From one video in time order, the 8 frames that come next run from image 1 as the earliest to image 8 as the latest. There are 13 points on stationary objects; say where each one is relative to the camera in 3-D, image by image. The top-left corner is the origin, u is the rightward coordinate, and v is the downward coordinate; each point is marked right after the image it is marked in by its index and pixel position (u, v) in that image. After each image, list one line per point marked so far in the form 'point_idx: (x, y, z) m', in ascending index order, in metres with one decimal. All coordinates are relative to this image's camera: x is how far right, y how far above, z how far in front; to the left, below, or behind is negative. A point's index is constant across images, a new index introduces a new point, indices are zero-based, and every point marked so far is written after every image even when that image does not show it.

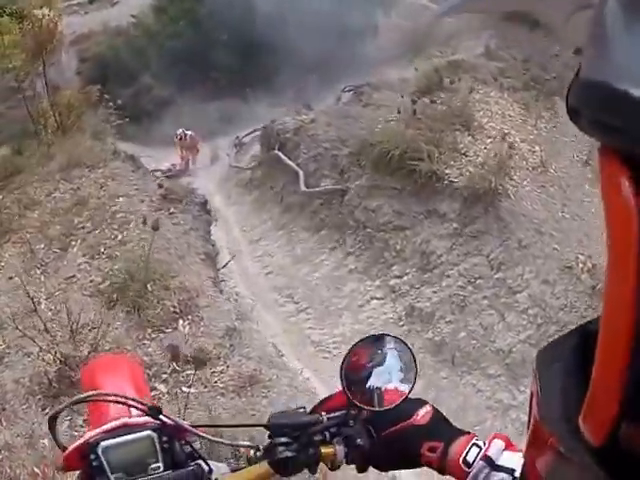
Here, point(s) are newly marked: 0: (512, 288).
0: (+1.9, -0.5, +8.5) m
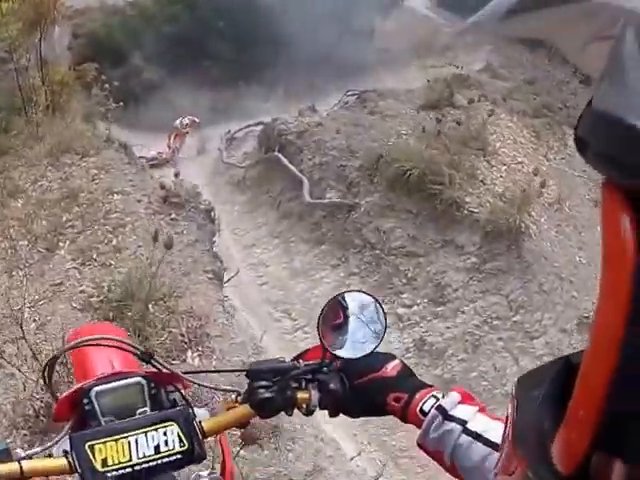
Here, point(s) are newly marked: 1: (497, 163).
0: (+1.9, -0.8, +8.0) m
1: (+2.2, +1.0, +11.0) m
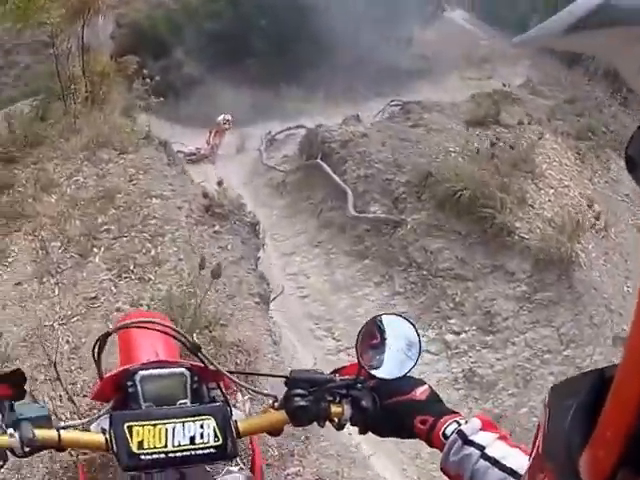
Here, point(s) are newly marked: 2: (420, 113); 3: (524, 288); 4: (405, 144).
0: (+2.2, -1.1, +7.5) m
1: (+2.7, +0.6, +10.6) m
2: (+1.5, +1.8, +12.8) m
3: (+1.9, -0.5, +8.2) m
4: (+1.1, +1.2, +11.0) m
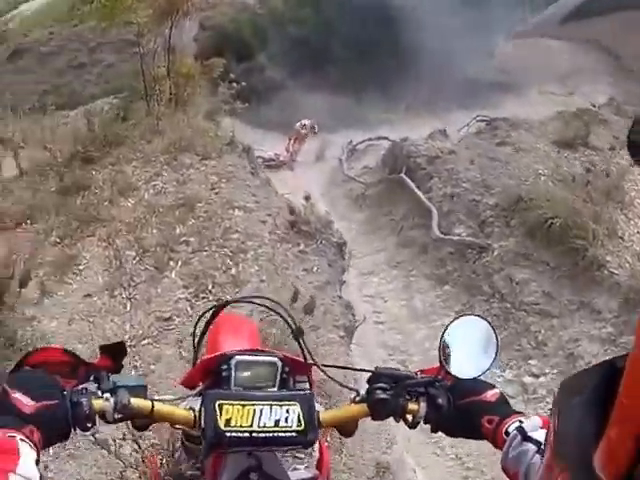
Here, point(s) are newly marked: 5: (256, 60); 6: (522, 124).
0: (+2.8, -1.5, +7.0) m
1: (+3.6, +0.2, +10.0) m
2: (+2.6, +1.5, +12.4) m
3: (+2.5, -0.8, +7.7) m
4: (+2.1, +0.9, +10.6) m
5: (-1.1, +3.2, +15.5) m
6: (+2.9, +1.7, +12.7) m
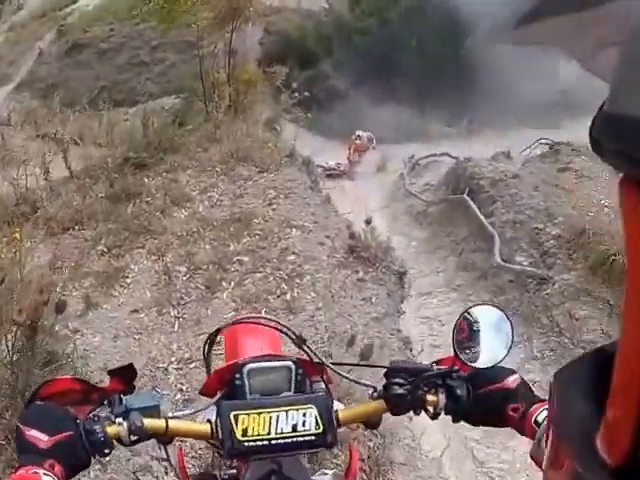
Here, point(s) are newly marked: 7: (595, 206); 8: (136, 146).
0: (+3.0, -1.8, +6.7) m
1: (+4.1, -0.2, +9.7) m
2: (+3.3, +1.1, +12.1) m
3: (+2.9, -1.1, +7.4) m
4: (+2.7, +0.6, +10.3) m
5: (-0.2, +3.0, +15.4) m
6: (+3.6, +1.3, +12.3) m
7: (+3.2, +0.4, +10.5) m
8: (-2.2, +1.1, +10.3) m
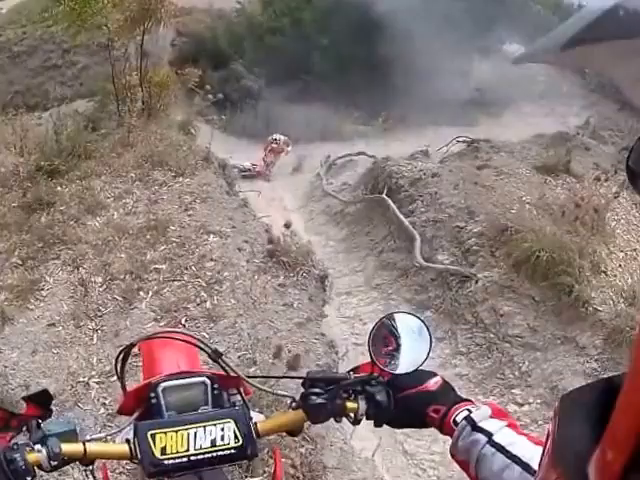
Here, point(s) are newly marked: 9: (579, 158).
0: (+2.5, -1.7, +6.8) m
1: (+3.3, -0.1, +9.9) m
2: (+2.3, +1.2, +12.2) m
3: (+2.3, -1.1, +7.5) m
4: (+1.8, +0.6, +10.4) m
5: (-1.5, +2.9, +15.1) m
6: (+2.6, +1.3, +12.5) m
7: (+2.3, +0.5, +10.6) m
8: (-3.0, +1.0, +9.9) m
9: (+3.6, +1.2, +12.4) m
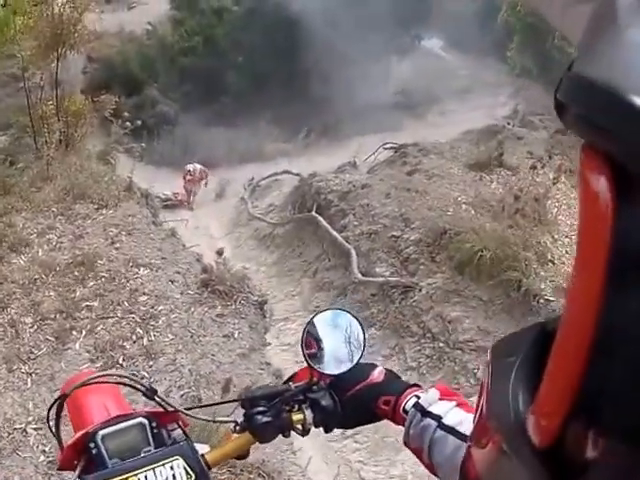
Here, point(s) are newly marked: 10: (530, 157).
0: (+2.3, -1.6, +6.7) m
1: (+2.7, 0.0, +9.8) m
2: (+1.3, +1.1, +12.0) m
3: (+1.9, -1.0, +7.3) m
4: (+1.1, +0.6, +10.2) m
5: (-2.8, +2.4, +14.7) m
6: (+1.6, +1.3, +12.3) m
7: (+1.6, +0.5, +10.4) m
8: (-3.7, +0.5, +9.4) m
9: (+2.7, +1.2, +12.3) m
10: (+2.9, +1.1, +12.1) m
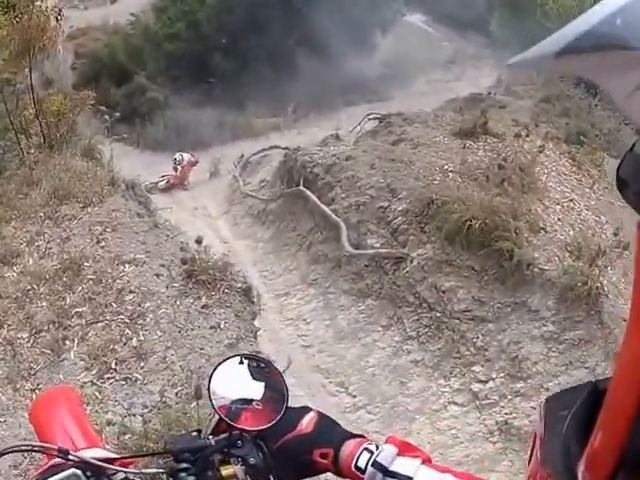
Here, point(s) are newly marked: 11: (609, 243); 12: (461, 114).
0: (+2.3, -1.4, +6.7) m
1: (+2.6, +0.4, +9.8) m
2: (+1.1, +1.5, +12.0) m
3: (+1.9, -0.8, +7.3) m
4: (+0.9, +0.8, +10.1) m
5: (-3.1, +2.6, +14.6) m
6: (+1.4, +1.7, +12.3) m
7: (+1.5, +0.8, +10.4) m
8: (-3.8, +0.4, +9.3) m
9: (+2.5, +1.7, +12.3) m
10: (+2.7, +1.6, +12.1) m
11: (+2.9, -0.1, +8.5) m
12: (+2.0, +1.7, +12.1) m
